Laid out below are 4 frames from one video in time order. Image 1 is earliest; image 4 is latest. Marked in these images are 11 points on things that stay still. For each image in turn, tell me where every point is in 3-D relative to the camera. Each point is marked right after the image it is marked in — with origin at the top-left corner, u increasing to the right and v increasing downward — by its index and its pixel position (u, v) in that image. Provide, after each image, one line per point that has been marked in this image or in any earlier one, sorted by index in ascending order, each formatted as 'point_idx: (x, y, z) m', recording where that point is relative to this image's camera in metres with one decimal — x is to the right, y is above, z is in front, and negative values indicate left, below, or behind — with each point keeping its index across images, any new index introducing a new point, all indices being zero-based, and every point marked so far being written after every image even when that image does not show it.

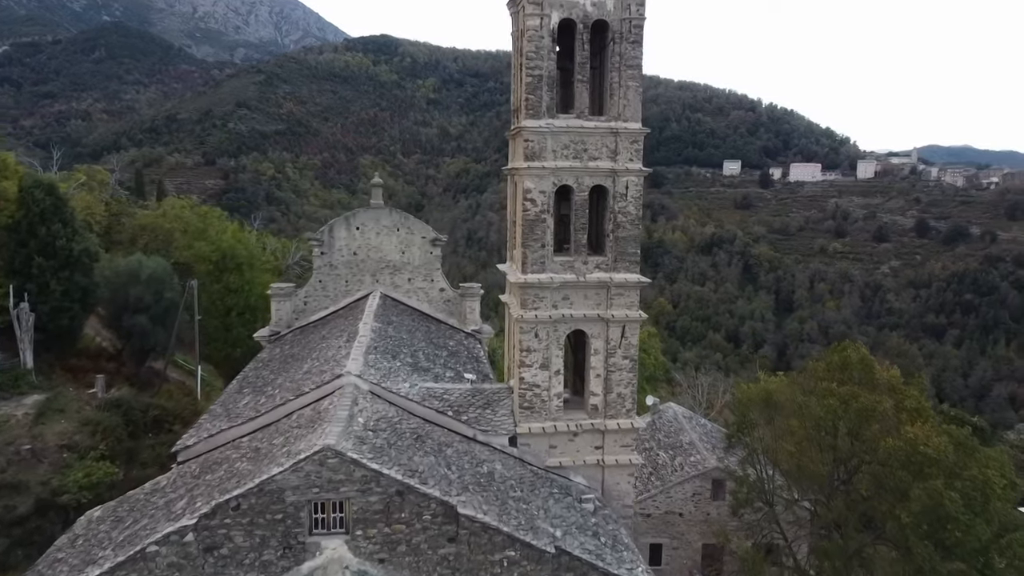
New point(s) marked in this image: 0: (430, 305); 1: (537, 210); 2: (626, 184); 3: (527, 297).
0: (-2.0, -0.4, +16.3) m
1: (+0.4, +1.2, +9.8) m
2: (+1.7, +1.6, +9.9) m
3: (+0.2, -0.1, +9.9) m
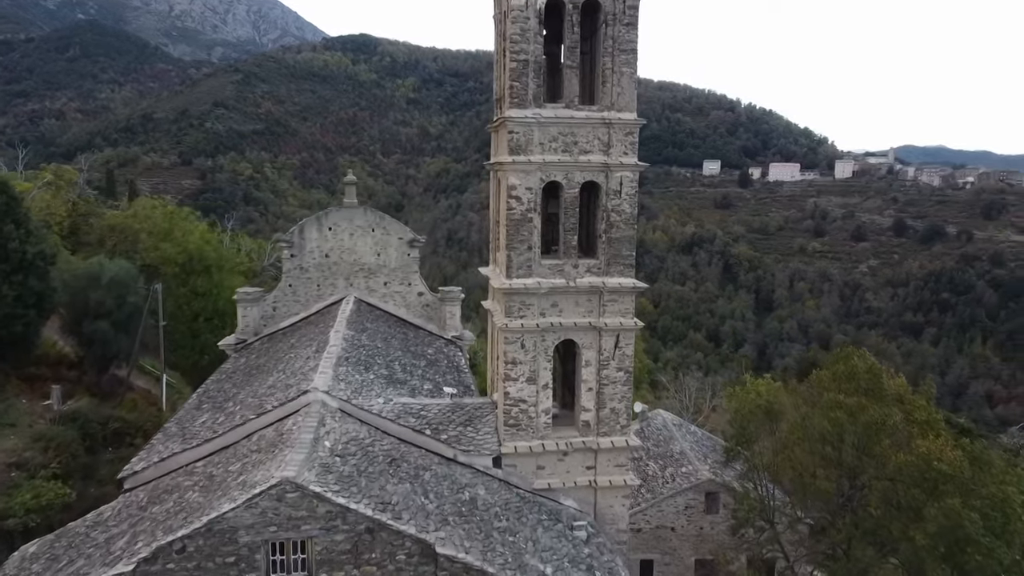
0: (-2.4, -0.5, +15.4) m
1: (+0.1, +1.1, +8.9) m
2: (+1.5, +1.5, +9.1) m
3: (0.0, -0.2, +9.0) m
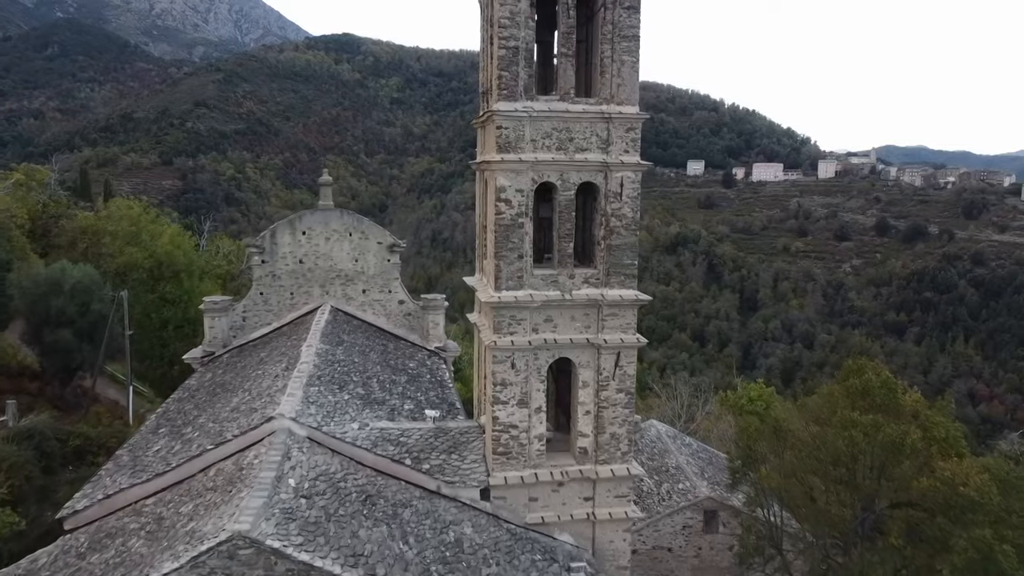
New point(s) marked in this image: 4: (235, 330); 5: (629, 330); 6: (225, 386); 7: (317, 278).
0: (-2.7, -0.7, +14.4) m
1: (0.0, +0.9, +8.0) m
2: (+1.3, +1.3, +8.2) m
3: (-0.1, -0.4, +8.1) m
4: (-5.8, -0.9, +13.9) m
5: (+1.5, -0.5, +8.4) m
6: (-4.8, -1.7, +11.1) m
7: (-4.2, +0.2, +14.2) m
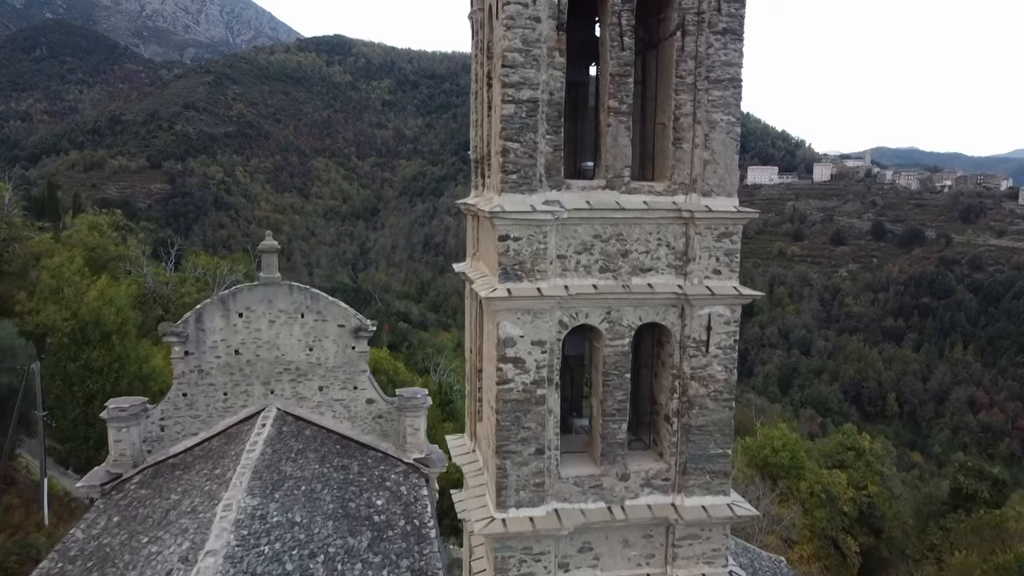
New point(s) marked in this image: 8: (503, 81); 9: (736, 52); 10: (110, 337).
0: (-2.7, -2.3, +11.1) m
1: (+0.1, -0.6, +4.7) m
2: (+1.4, -0.2, +4.9) m
3: (0.0, -1.9, +4.8) m
4: (-5.8, -2.5, +10.6) m
5: (+1.6, -2.1, +5.1) m
6: (-4.8, -3.2, +7.8) m
7: (-4.2, -1.4, +10.8) m
8: (-0.1, +1.4, +4.5) m
9: (+1.6, +1.7, +4.8) m
10: (-10.8, -1.2, +18.1) m
